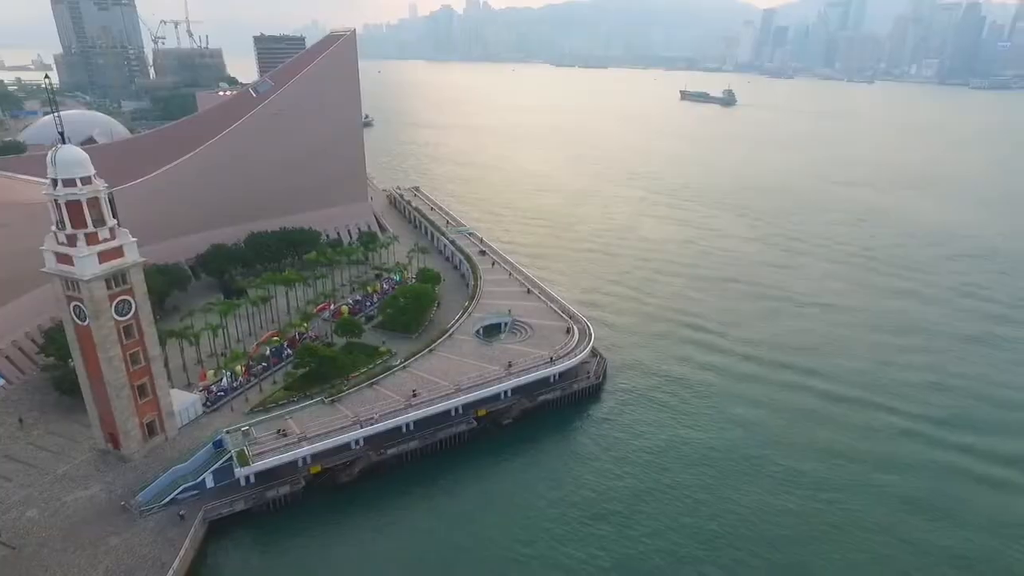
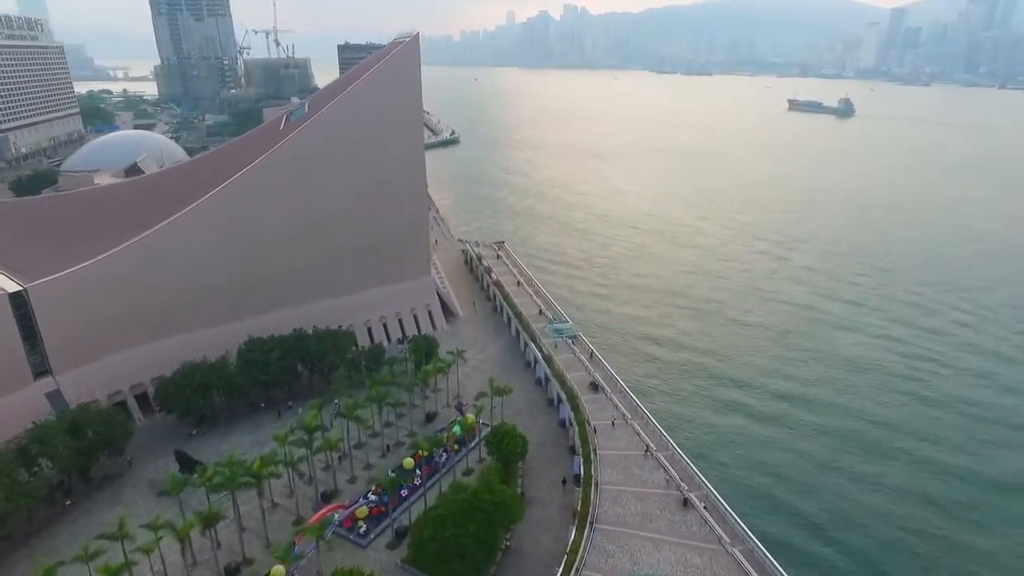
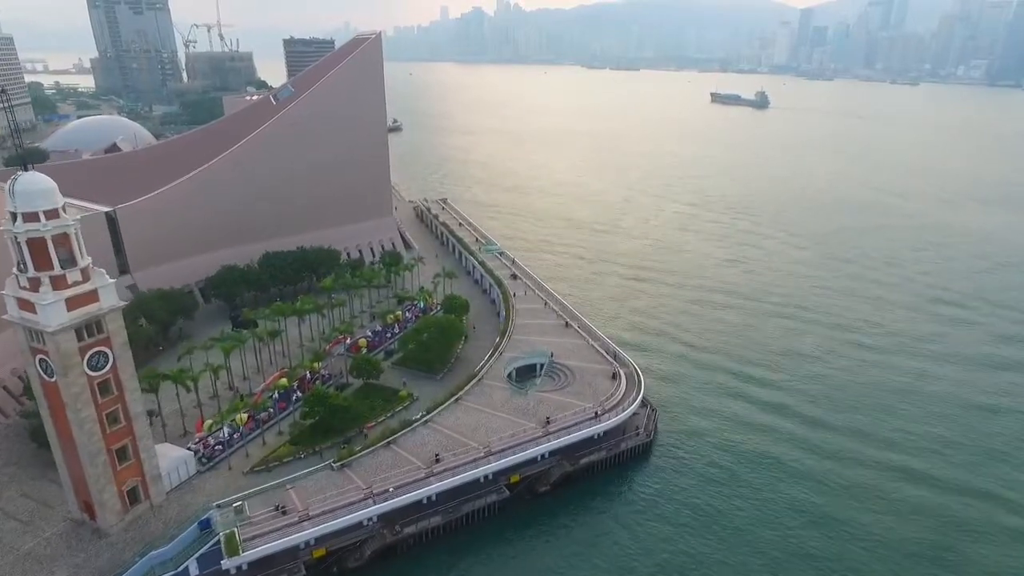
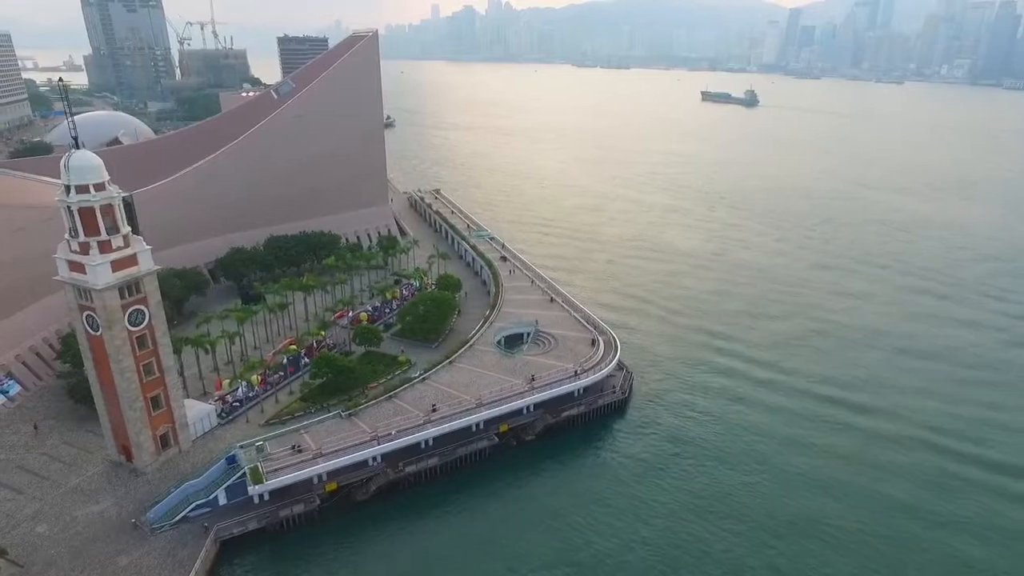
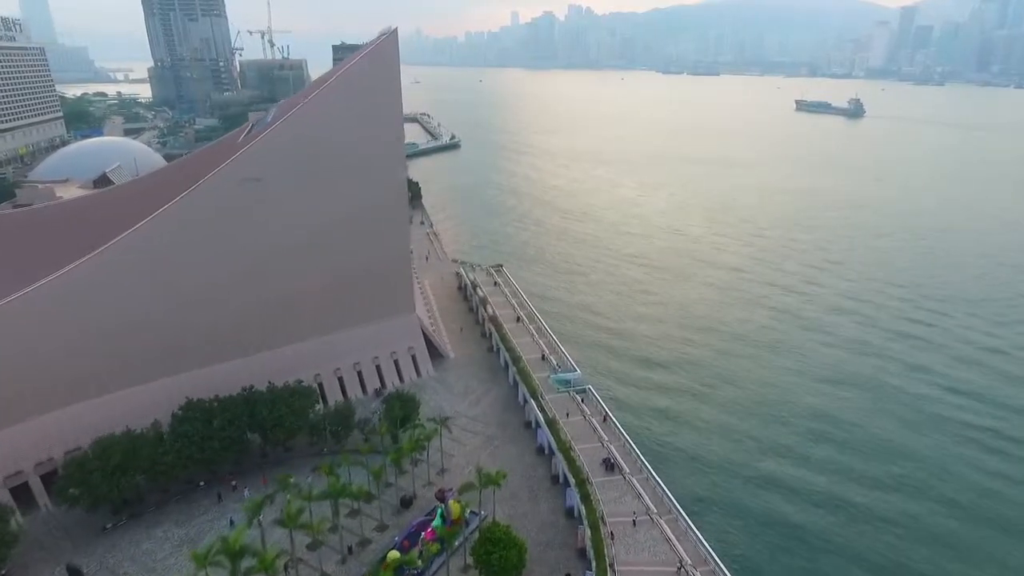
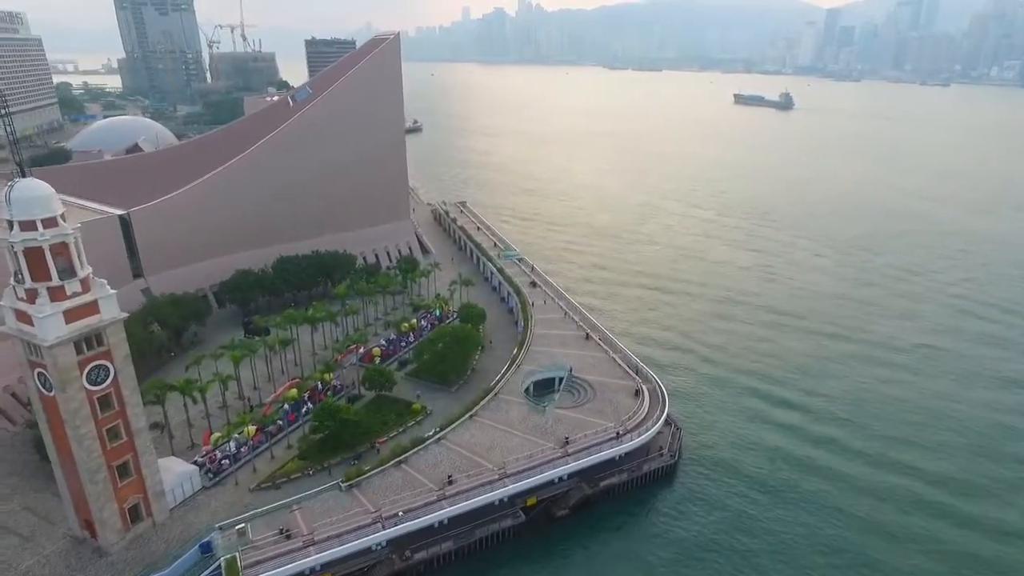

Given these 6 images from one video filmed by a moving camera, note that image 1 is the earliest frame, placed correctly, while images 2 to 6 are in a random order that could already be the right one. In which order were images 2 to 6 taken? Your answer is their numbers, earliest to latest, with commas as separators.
4, 3, 6, 2, 5
